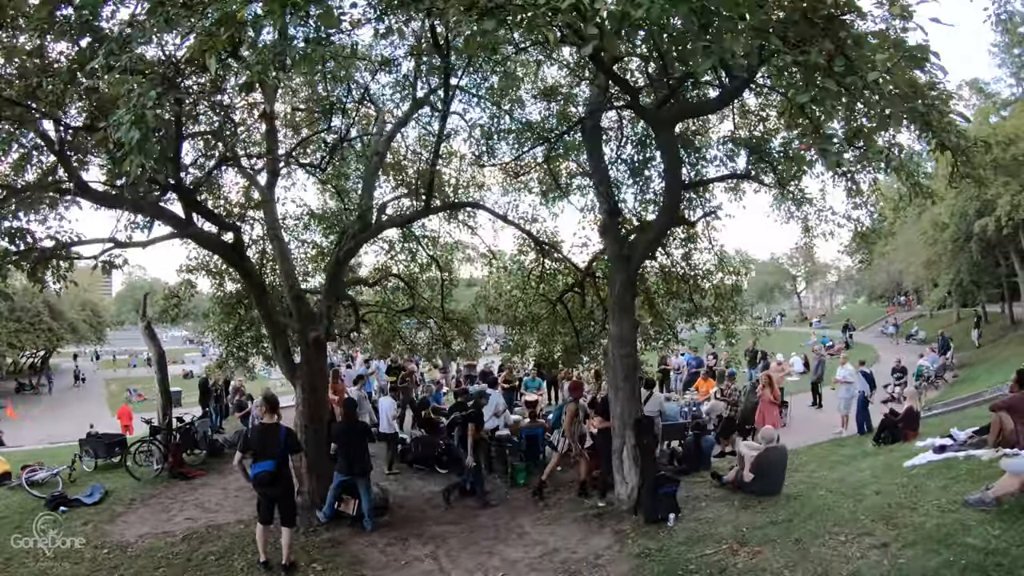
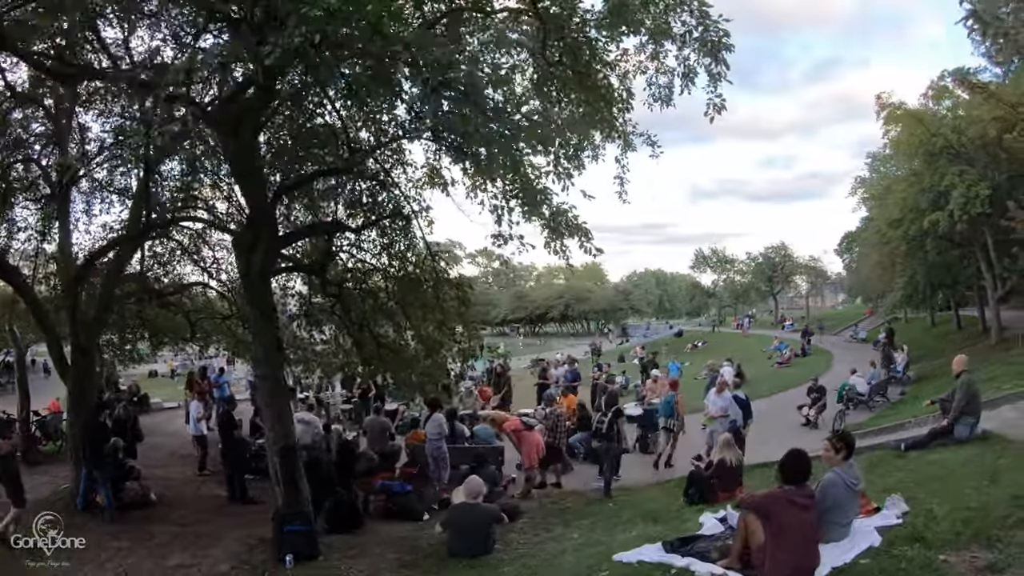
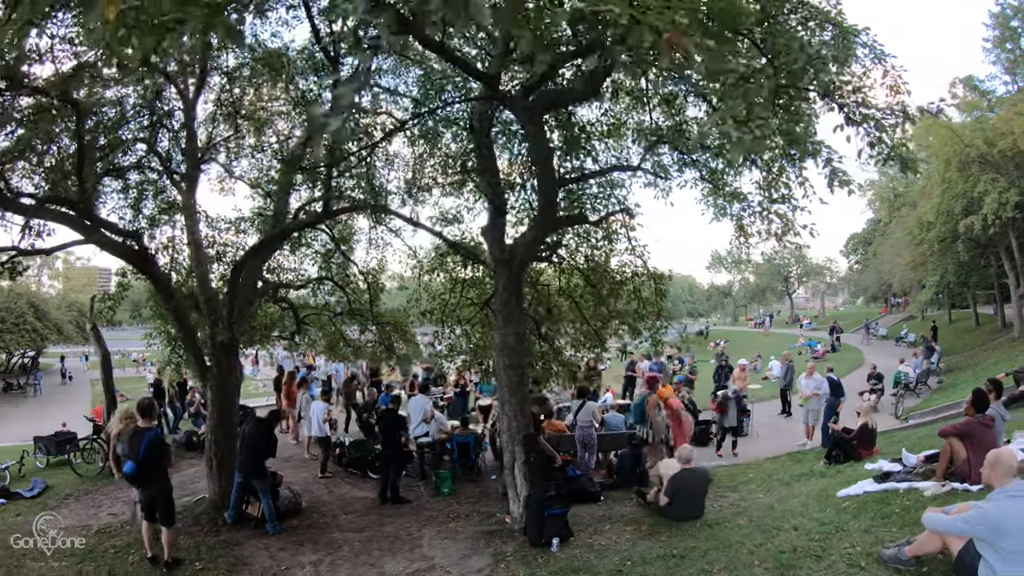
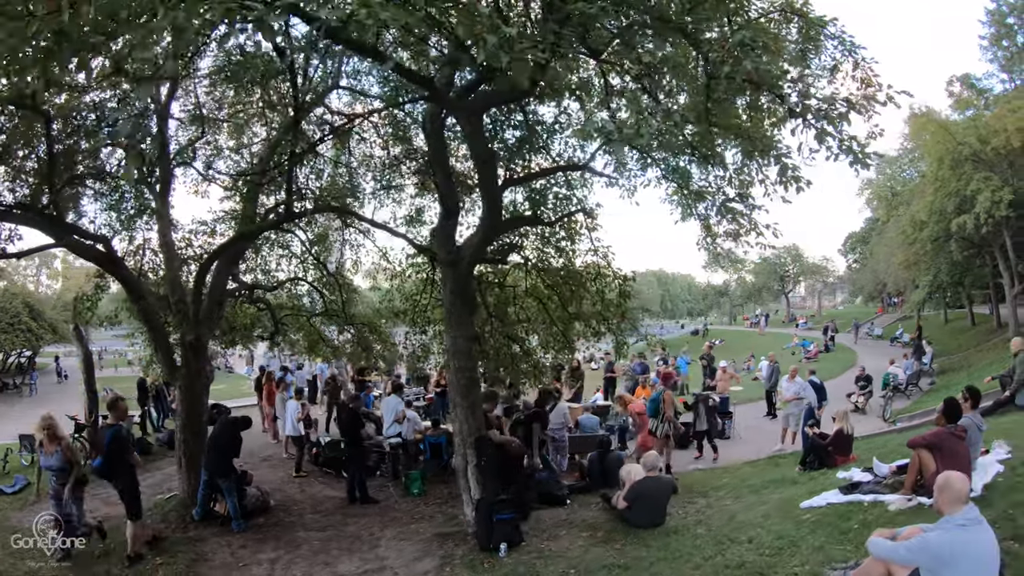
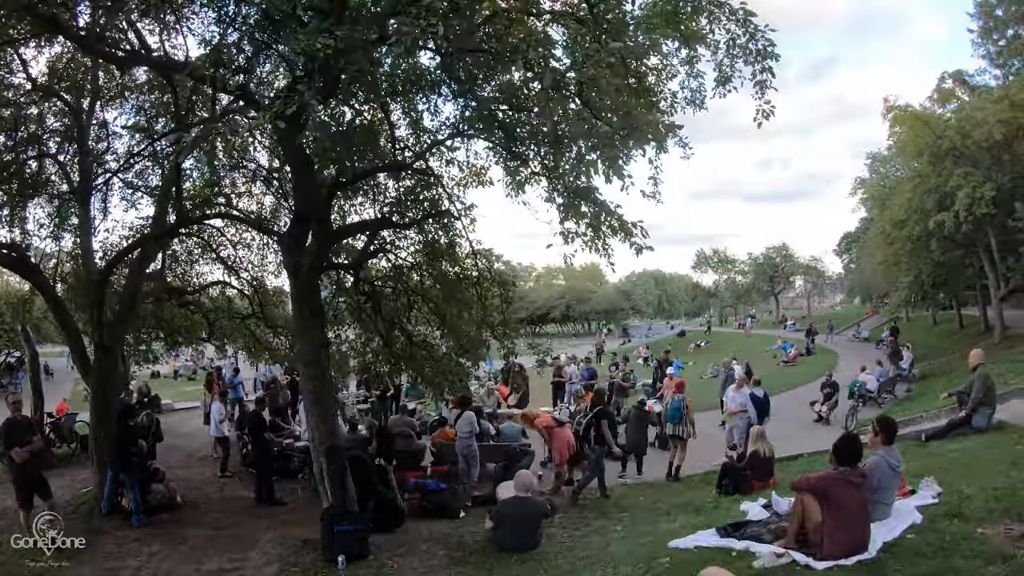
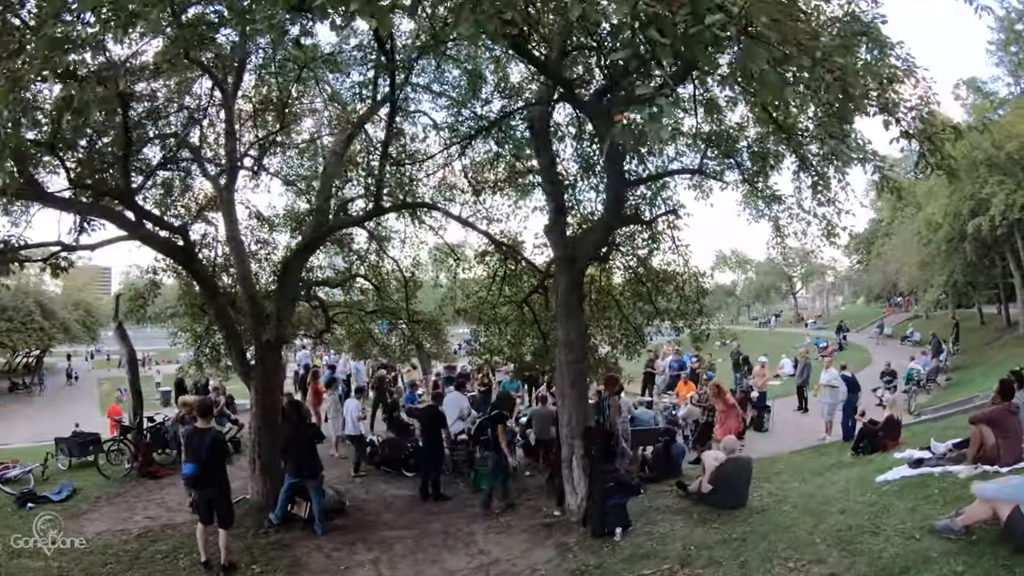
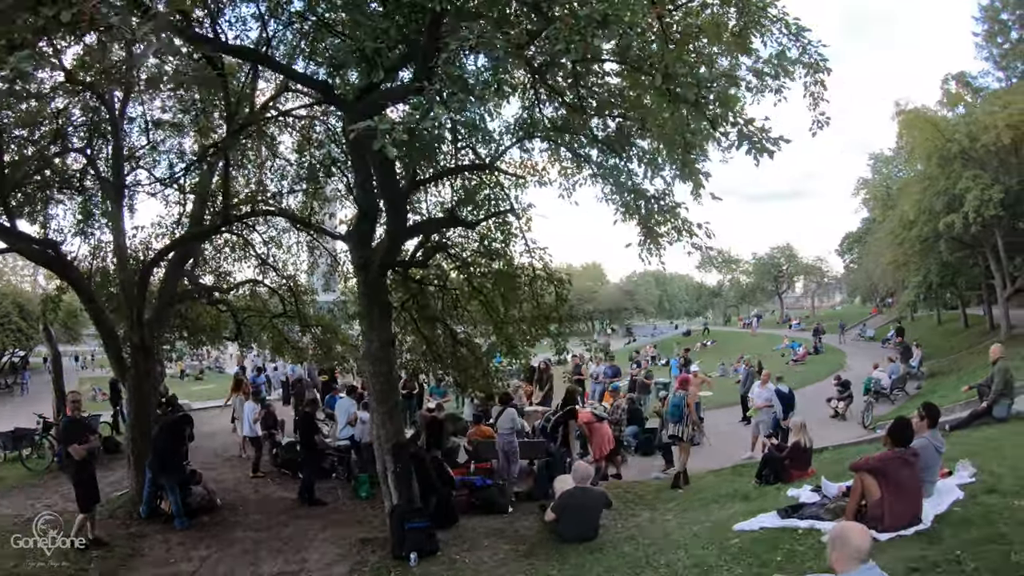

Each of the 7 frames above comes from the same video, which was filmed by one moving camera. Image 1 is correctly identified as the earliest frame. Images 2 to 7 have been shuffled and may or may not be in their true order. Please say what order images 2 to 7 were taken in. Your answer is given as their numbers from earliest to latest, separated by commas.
6, 3, 4, 7, 5, 2
